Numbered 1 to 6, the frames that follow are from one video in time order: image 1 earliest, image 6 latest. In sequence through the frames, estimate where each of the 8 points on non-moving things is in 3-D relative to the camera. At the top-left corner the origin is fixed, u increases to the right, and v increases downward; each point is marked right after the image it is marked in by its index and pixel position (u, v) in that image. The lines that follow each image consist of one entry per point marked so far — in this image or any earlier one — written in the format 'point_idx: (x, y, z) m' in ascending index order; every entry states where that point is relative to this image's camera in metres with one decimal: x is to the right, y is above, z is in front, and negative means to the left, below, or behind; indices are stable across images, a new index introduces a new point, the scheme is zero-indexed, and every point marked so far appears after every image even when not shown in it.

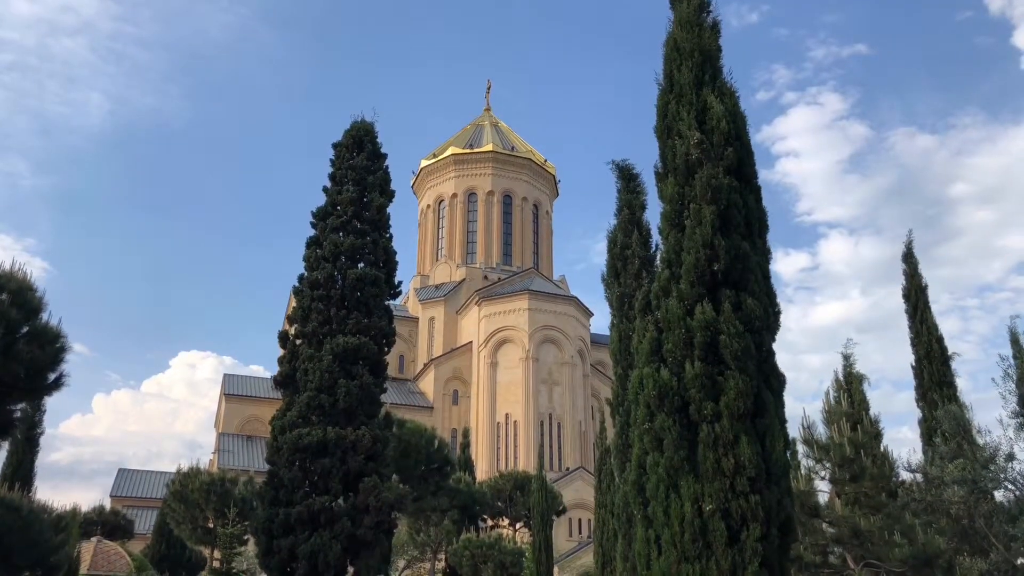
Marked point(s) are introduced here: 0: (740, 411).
0: (+2.2, -1.2, +7.5) m
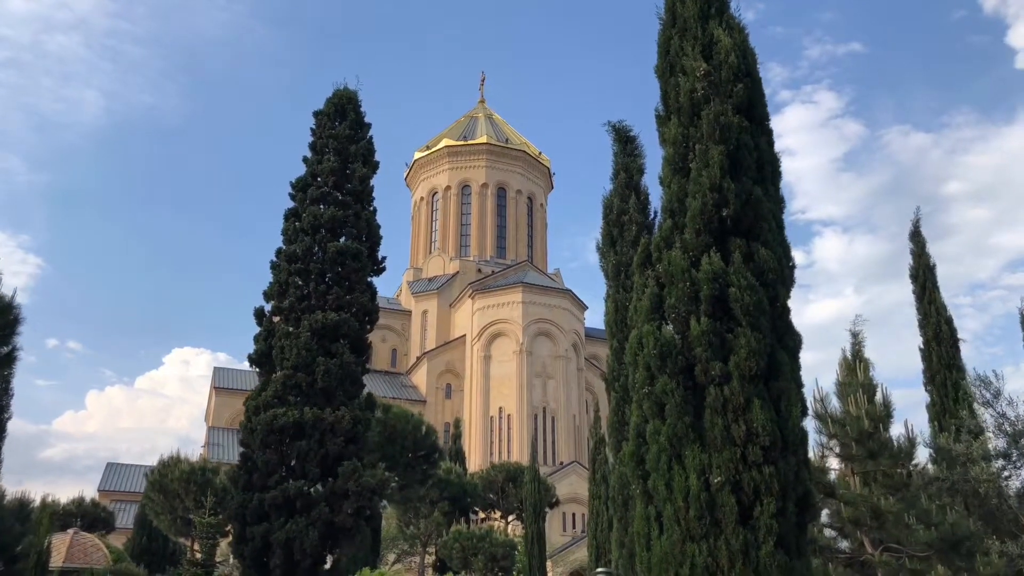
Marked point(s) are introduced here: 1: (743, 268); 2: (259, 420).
0: (+2.1, -0.7, +6.6) m
1: (+2.1, +0.2, +6.9) m
2: (-4.6, -2.4, +13.9) m
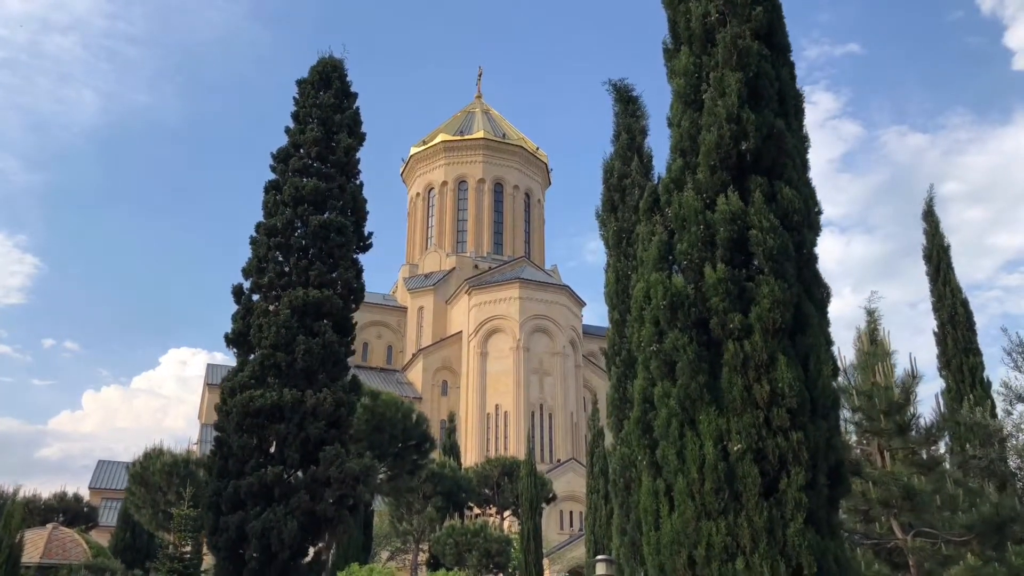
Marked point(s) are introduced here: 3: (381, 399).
0: (+2.0, -0.3, +5.8) m
1: (+2.0, +0.6, +6.0) m
2: (-4.7, -1.9, +13.1) m
3: (-3.2, -2.7, +18.8) m
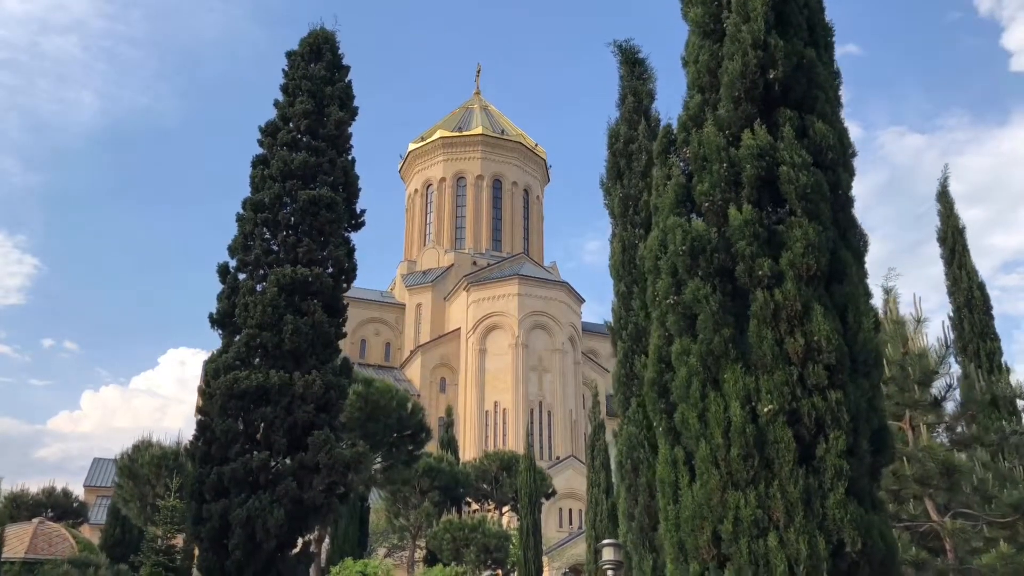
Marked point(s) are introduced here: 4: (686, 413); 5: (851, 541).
0: (+2.0, +0.1, +5.1) m
1: (+2.0, +1.0, +5.4) m
2: (-4.7, -1.5, +12.4) m
3: (-3.2, -2.3, +18.1) m
4: (+1.2, -0.8, +5.2) m
5: (+2.0, -1.5, +4.6) m
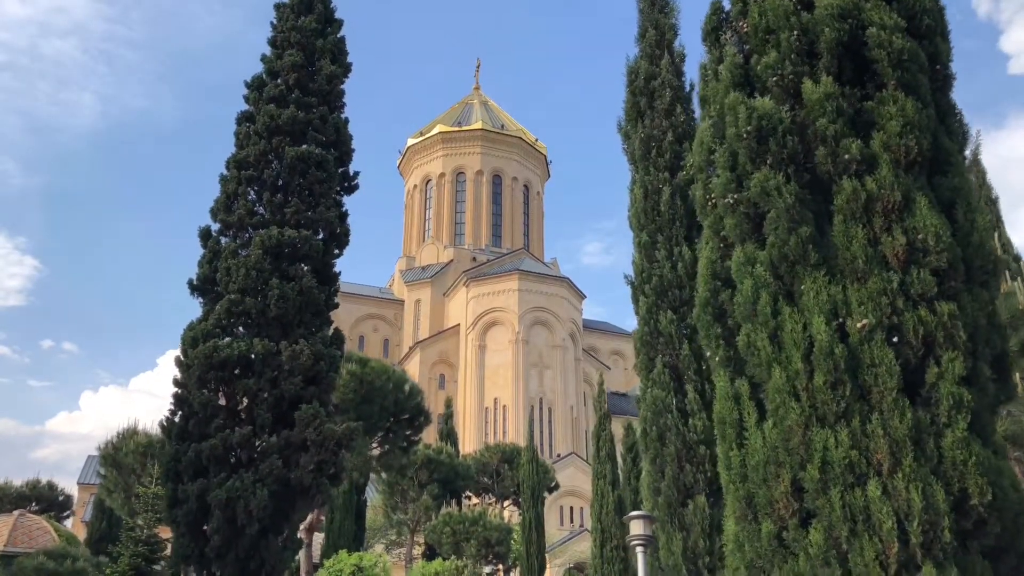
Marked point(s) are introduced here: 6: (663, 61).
0: (+2.1, +0.7, +4.0) m
1: (+2.1, +1.6, +4.3) m
2: (-4.6, -1.0, +11.3) m
3: (-3.1, -1.7, +17.0) m
4: (+1.3, -0.2, +4.1) m
5: (+2.1, -0.9, +3.5) m
6: (+1.9, +2.8, +9.5) m
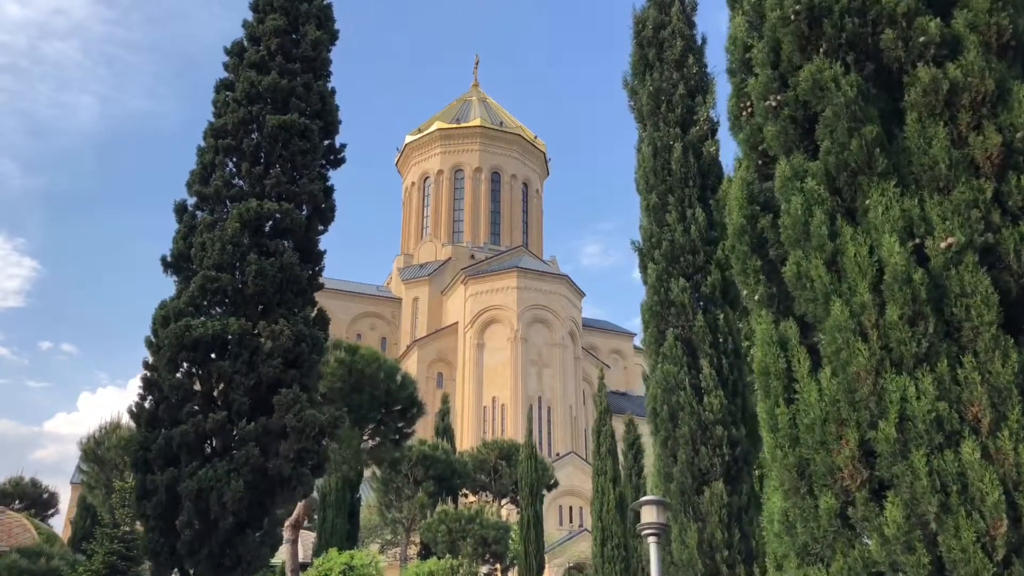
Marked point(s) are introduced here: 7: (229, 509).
0: (+2.0, +1.0, +3.2) m
1: (+2.0, +1.9, +3.5) m
2: (-4.7, -0.6, +10.5) m
3: (-3.2, -1.4, +16.2) m
4: (+1.2, +0.1, +3.3) m
5: (+2.1, -0.6, +2.7) m
6: (+1.8, +3.1, +8.7) m
7: (-3.6, -2.8, +9.8) m
